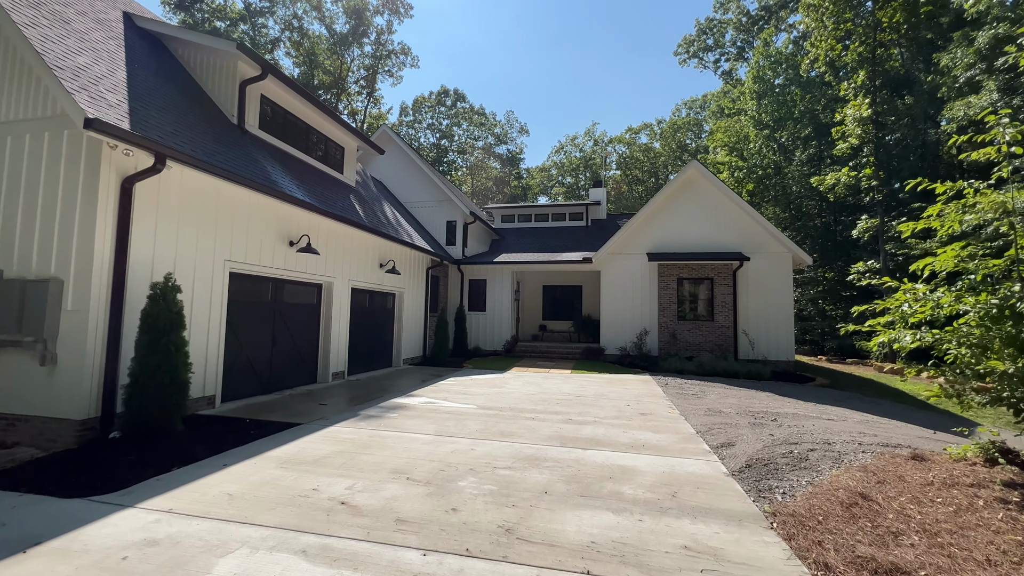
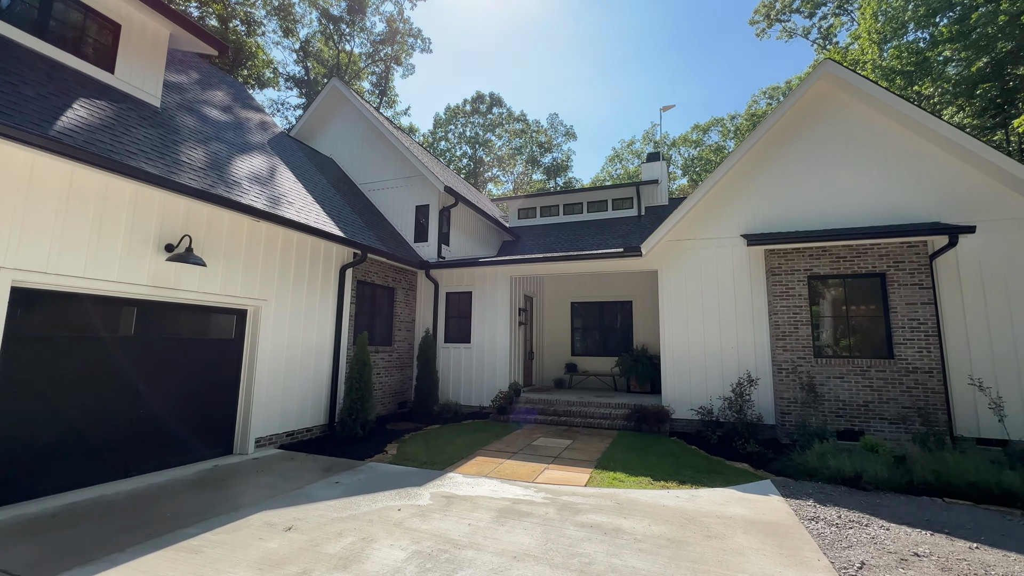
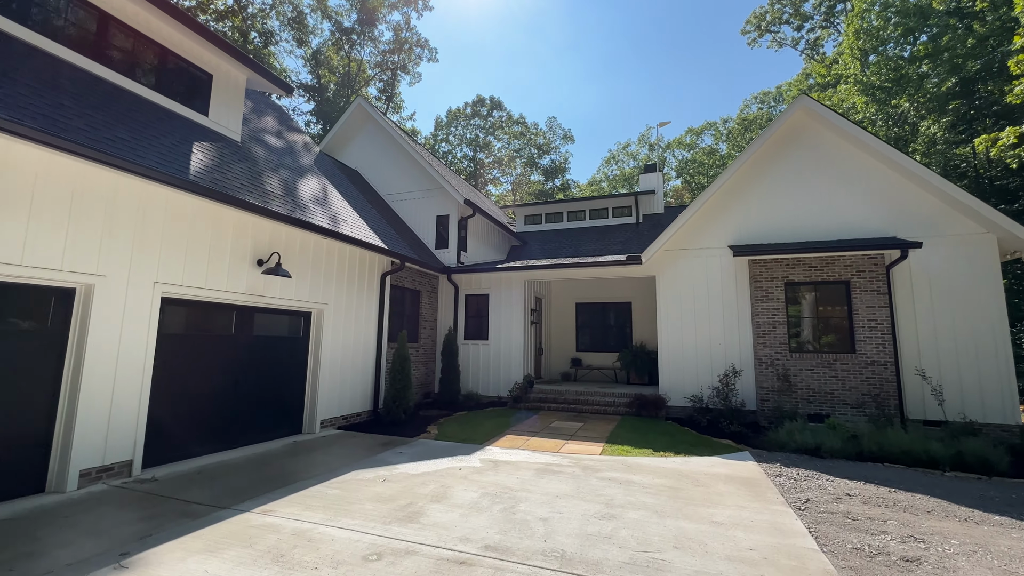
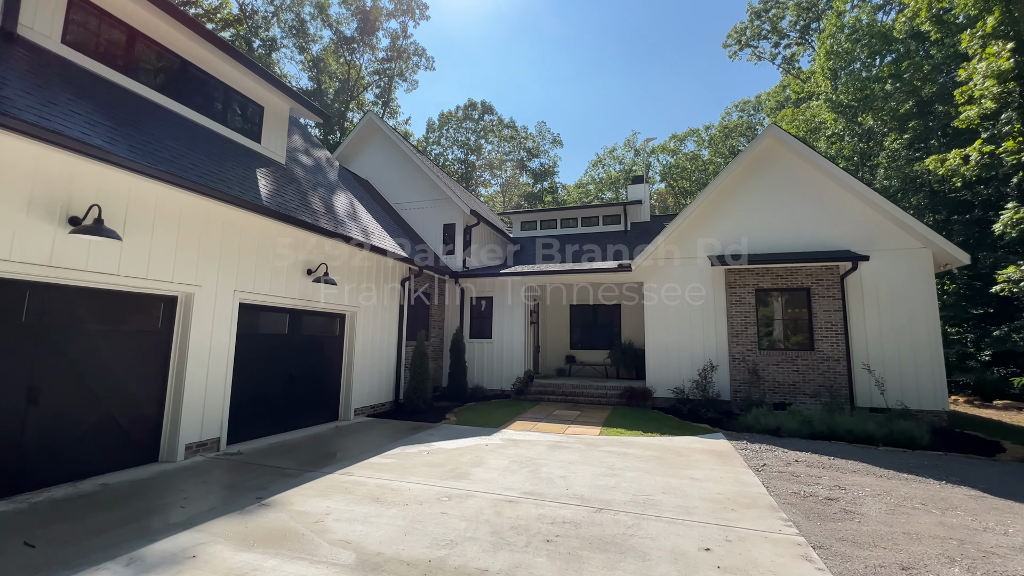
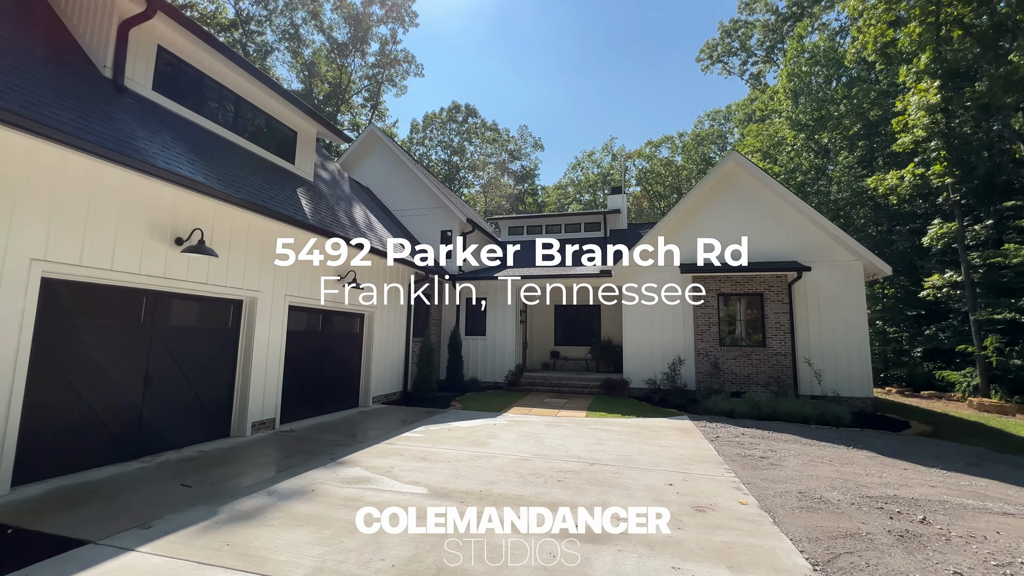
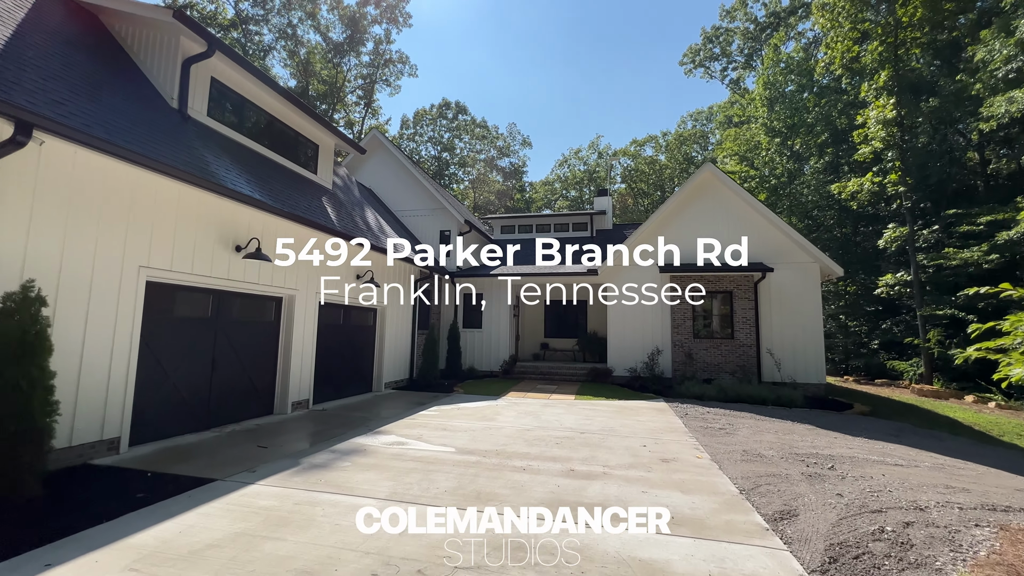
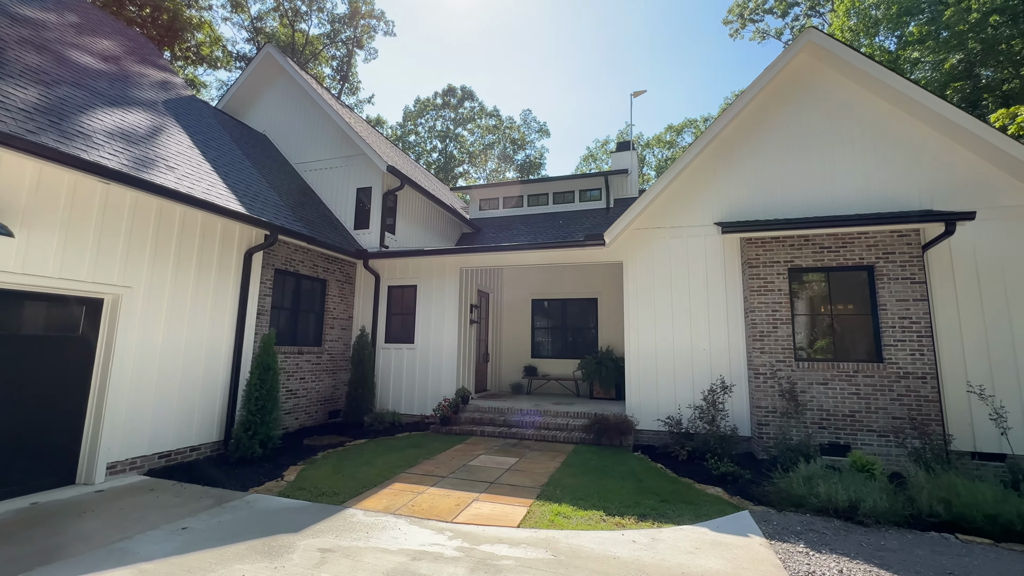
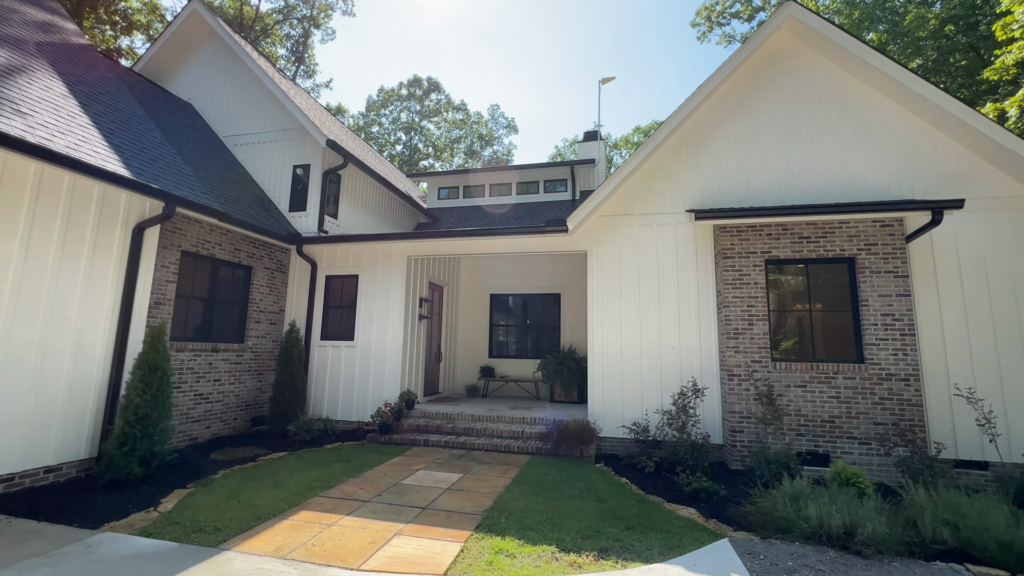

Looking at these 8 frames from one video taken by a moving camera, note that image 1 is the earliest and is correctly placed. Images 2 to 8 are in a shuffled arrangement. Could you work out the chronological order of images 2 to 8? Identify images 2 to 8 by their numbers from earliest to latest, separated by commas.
6, 5, 4, 3, 2, 7, 8
